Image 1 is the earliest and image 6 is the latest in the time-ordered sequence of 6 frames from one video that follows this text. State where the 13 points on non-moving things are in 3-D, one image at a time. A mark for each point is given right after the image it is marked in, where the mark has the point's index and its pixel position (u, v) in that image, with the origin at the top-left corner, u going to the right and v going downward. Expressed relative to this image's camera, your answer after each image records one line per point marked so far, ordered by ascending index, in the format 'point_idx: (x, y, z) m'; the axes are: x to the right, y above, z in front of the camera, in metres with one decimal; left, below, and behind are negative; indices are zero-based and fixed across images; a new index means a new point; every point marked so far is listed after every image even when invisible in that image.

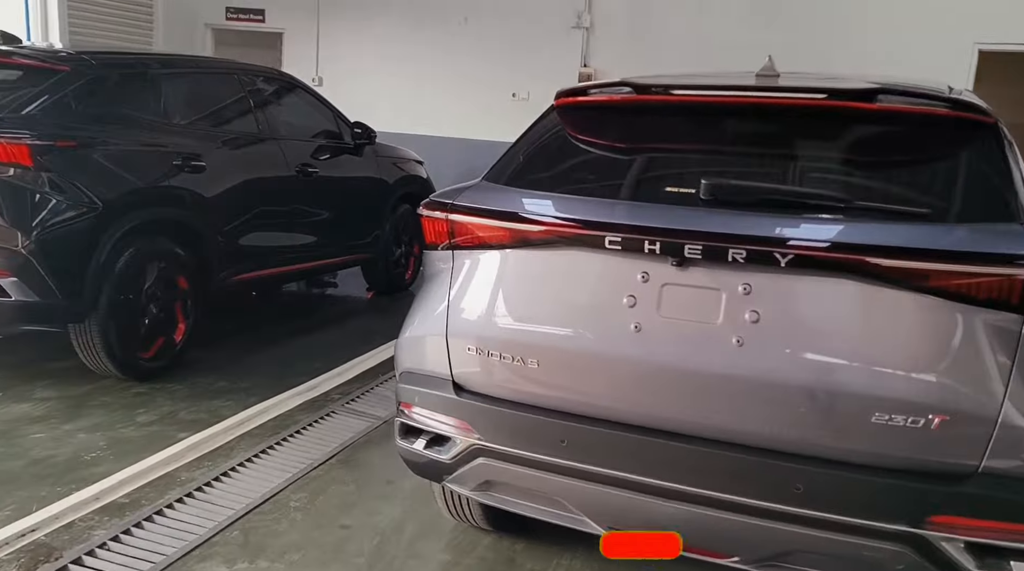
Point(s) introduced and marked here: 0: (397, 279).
0: (-0.8, 0.0, +6.9) m
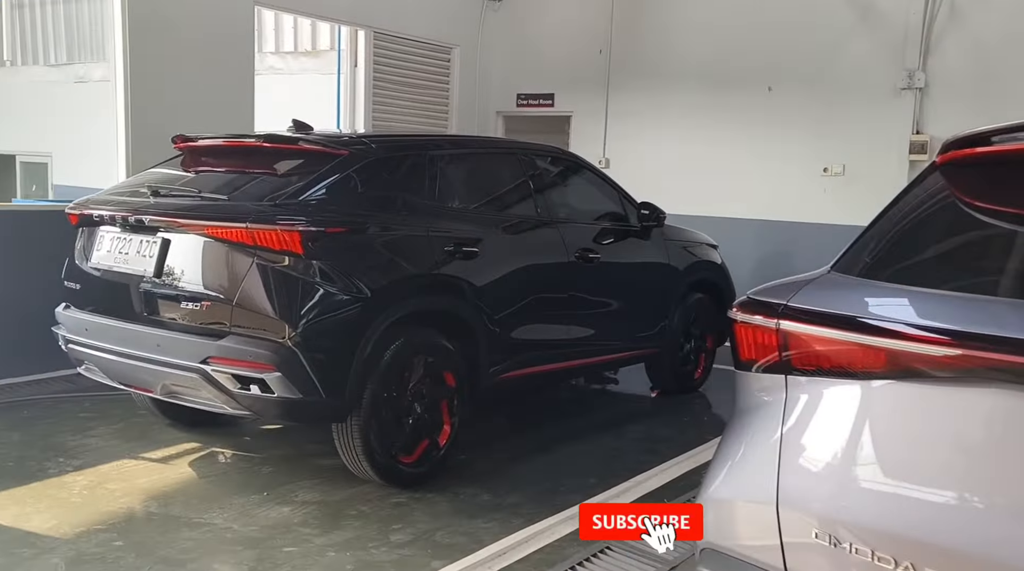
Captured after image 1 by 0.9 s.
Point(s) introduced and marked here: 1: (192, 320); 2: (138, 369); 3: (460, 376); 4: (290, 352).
0: (+1.2, -0.6, +6.1) m
1: (-1.3, -0.1, +3.8) m
2: (-1.6, -0.4, +3.9) m
3: (-0.2, -0.4, +4.3) m
4: (-0.9, -0.3, +3.7) m
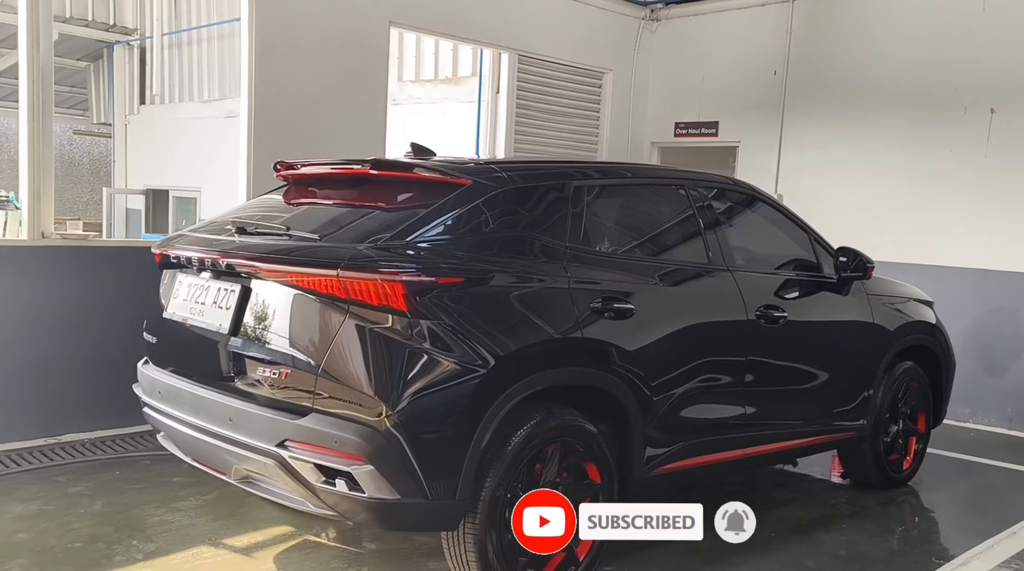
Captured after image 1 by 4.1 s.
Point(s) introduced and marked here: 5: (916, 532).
0: (+2.0, -1.0, +4.9) m
1: (-0.8, -0.3, +3.0) m
2: (-1.0, -0.6, +3.2) m
3: (+0.3, -0.7, +3.4) m
4: (-0.4, -0.5, +2.8) m
5: (+1.9, -1.2, +4.4) m
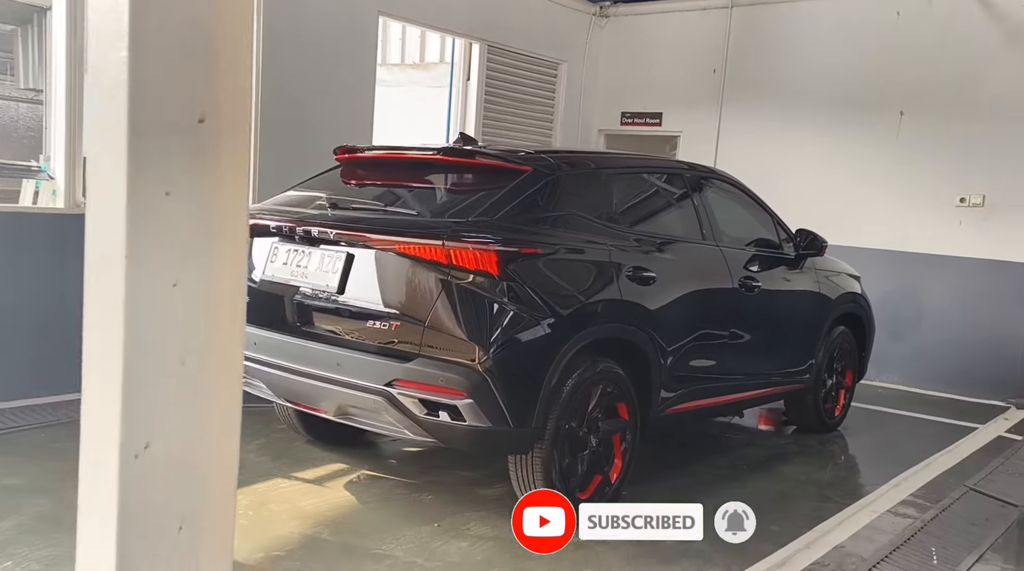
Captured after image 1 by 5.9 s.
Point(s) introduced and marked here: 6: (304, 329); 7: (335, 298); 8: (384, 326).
0: (+2.0, -0.8, +5.9) m
1: (-0.5, -0.2, +3.7) m
2: (-0.8, -0.4, +3.8) m
3: (+0.5, -0.5, +4.1) m
4: (-0.1, -0.3, +3.5) m
5: (+2.0, -1.0, +5.4) m
6: (-0.7, -0.2, +3.7) m
7: (-0.6, -0.1, +3.7) m
8: (-0.5, -0.2, +3.6) m
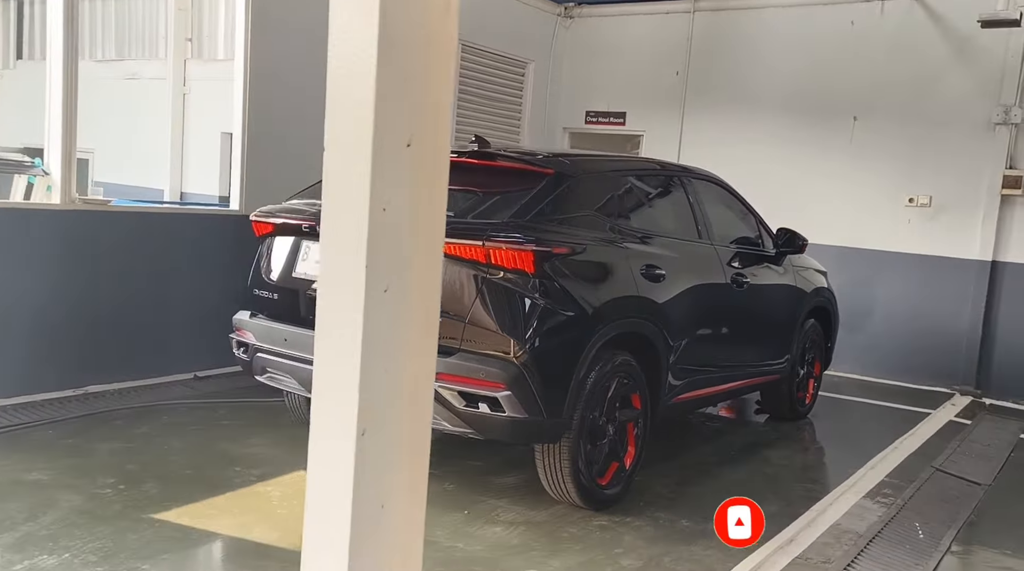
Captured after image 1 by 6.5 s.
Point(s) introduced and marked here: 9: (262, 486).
0: (+1.9, -0.8, +6.2) m
1: (-0.4, -0.2, +3.8) m
2: (-0.7, -0.4, +3.9) m
3: (+0.6, -0.5, +4.4) m
4: (0.0, -0.3, +3.7) m
5: (+2.0, -1.0, +5.8) m
6: (-0.6, -0.2, +3.9) m
7: (-0.5, 0.0, +3.9) m
8: (-0.4, -0.2, +3.8) m
9: (-1.1, -0.9, +4.2) m
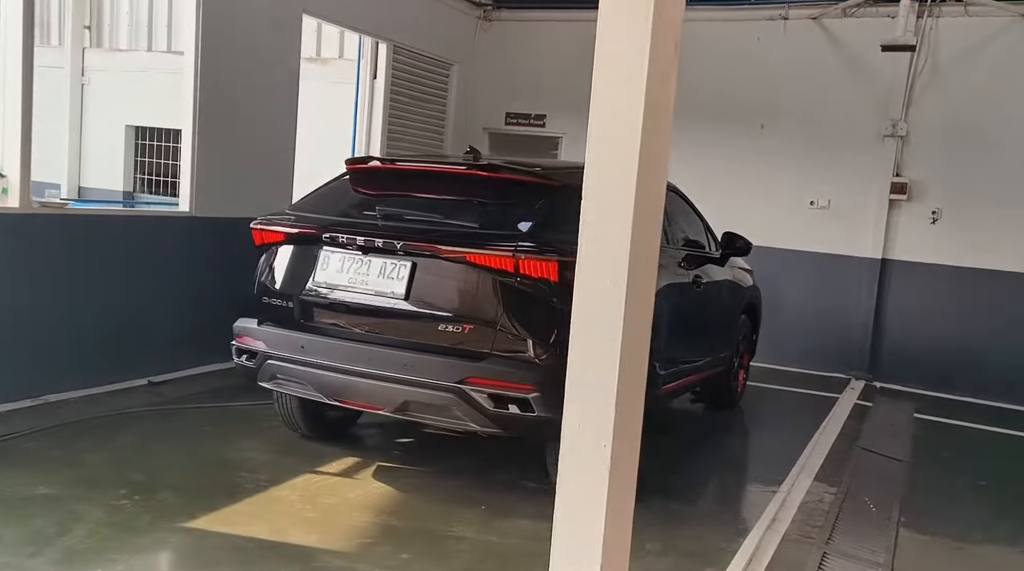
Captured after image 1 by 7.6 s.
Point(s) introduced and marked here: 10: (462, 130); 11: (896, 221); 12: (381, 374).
0: (+1.6, -0.8, +6.8) m
1: (-0.3, -0.2, +4.0) m
2: (-0.6, -0.4, +4.1) m
3: (+0.6, -0.6, +4.7) m
4: (+0.1, -0.4, +4.0) m
5: (+1.7, -1.0, +6.3) m
6: (-0.5, -0.2, +4.1) m
7: (-0.4, -0.1, +4.0) m
8: (-0.3, -0.2, +4.0) m
9: (-1.1, -0.9, +4.3) m
10: (-0.5, +1.6, +9.8) m
11: (+3.5, +0.6, +8.5) m
12: (-0.6, -0.4, +4.1) m
